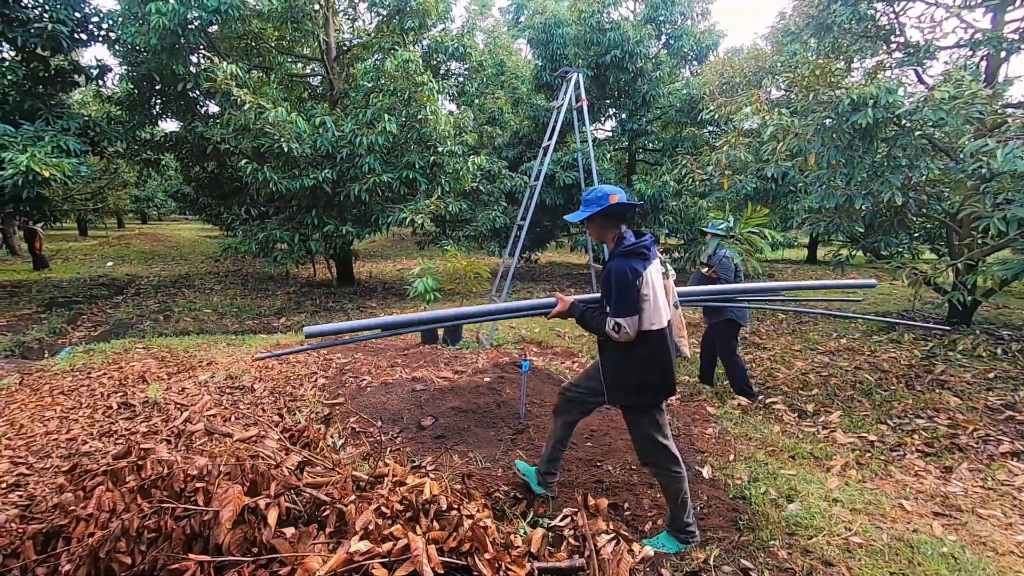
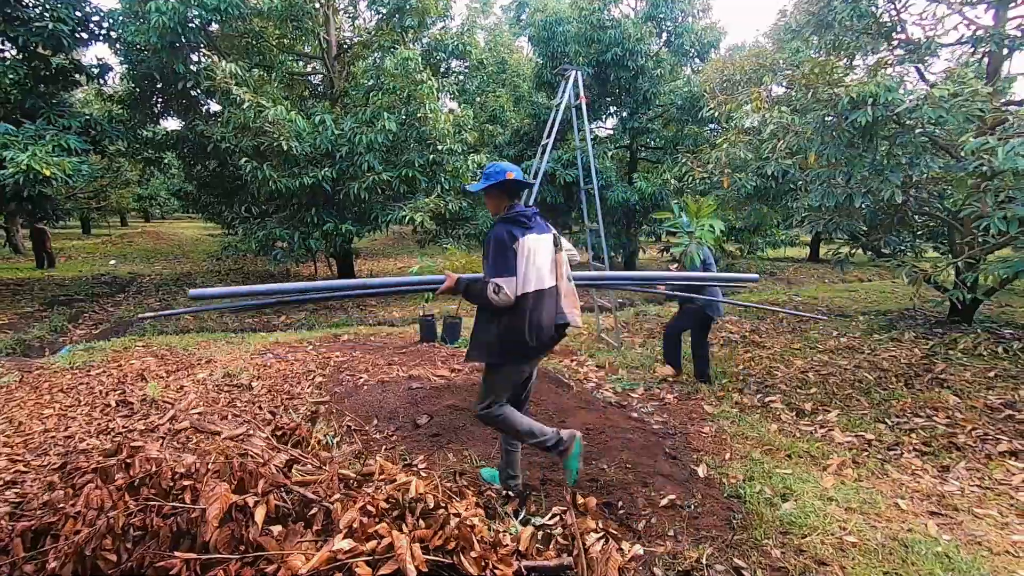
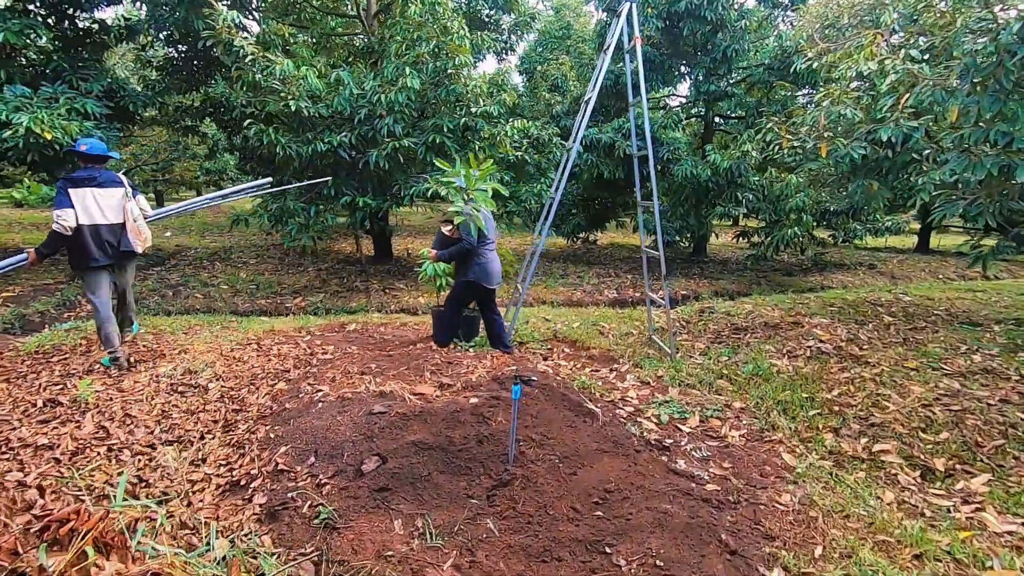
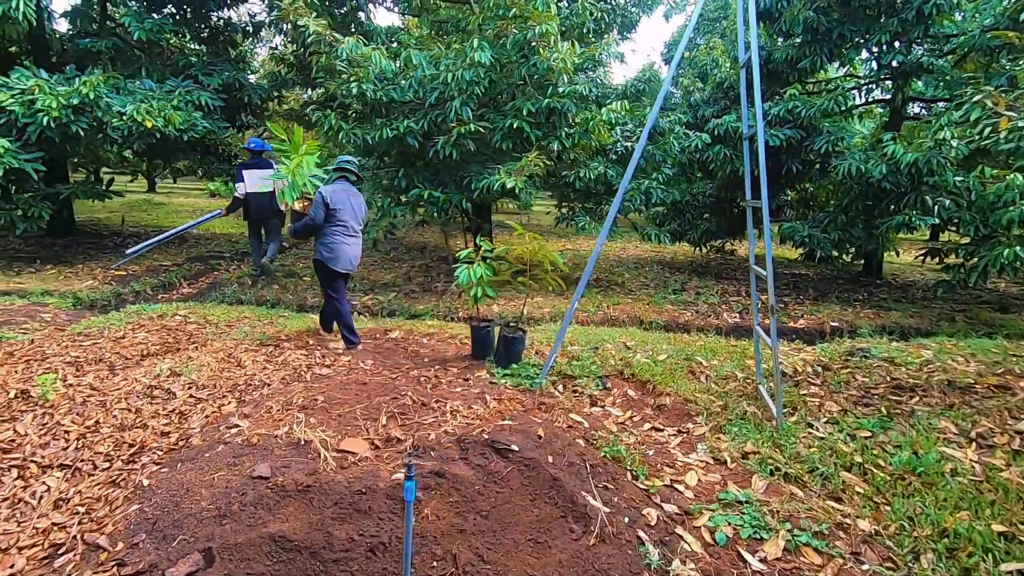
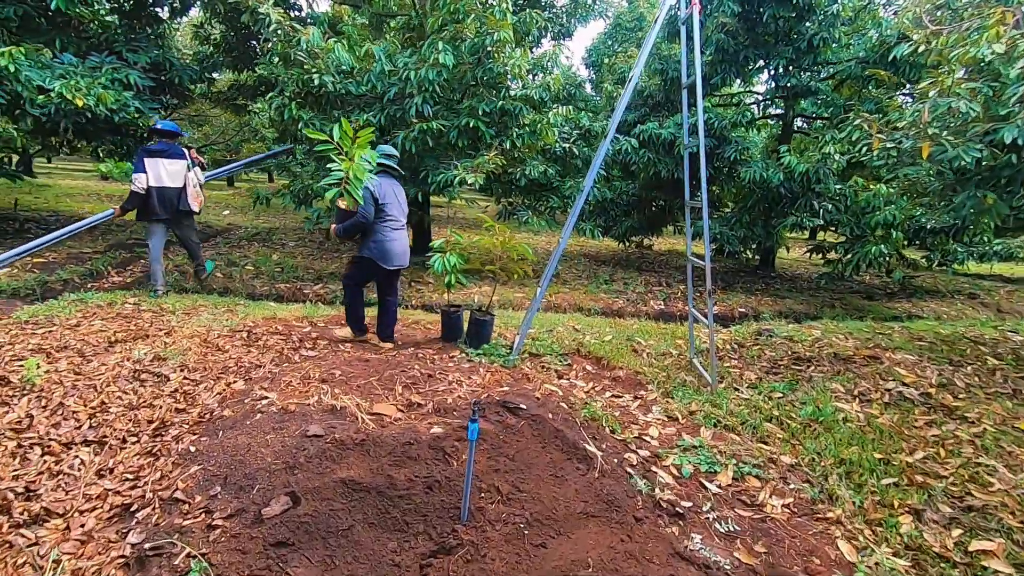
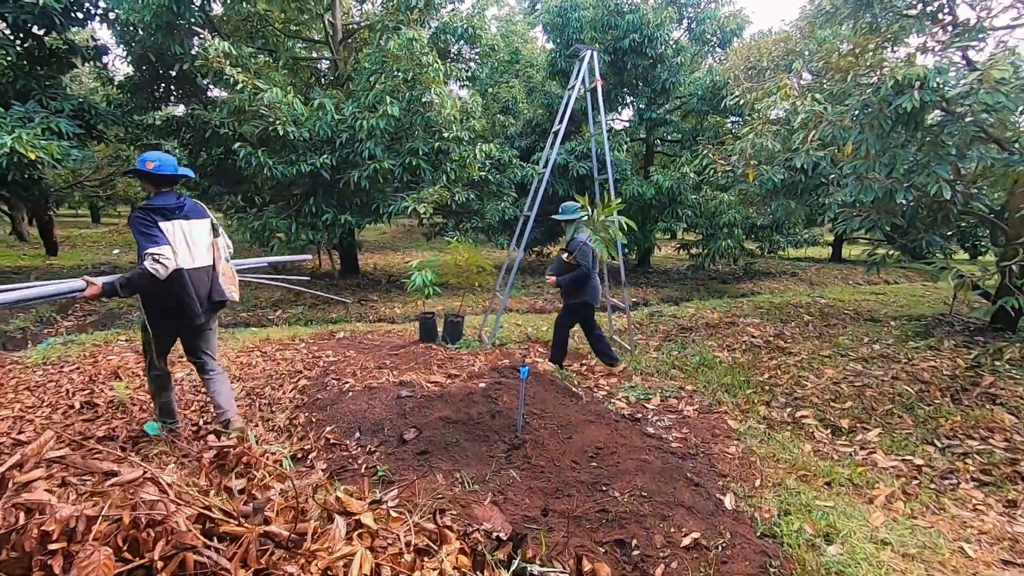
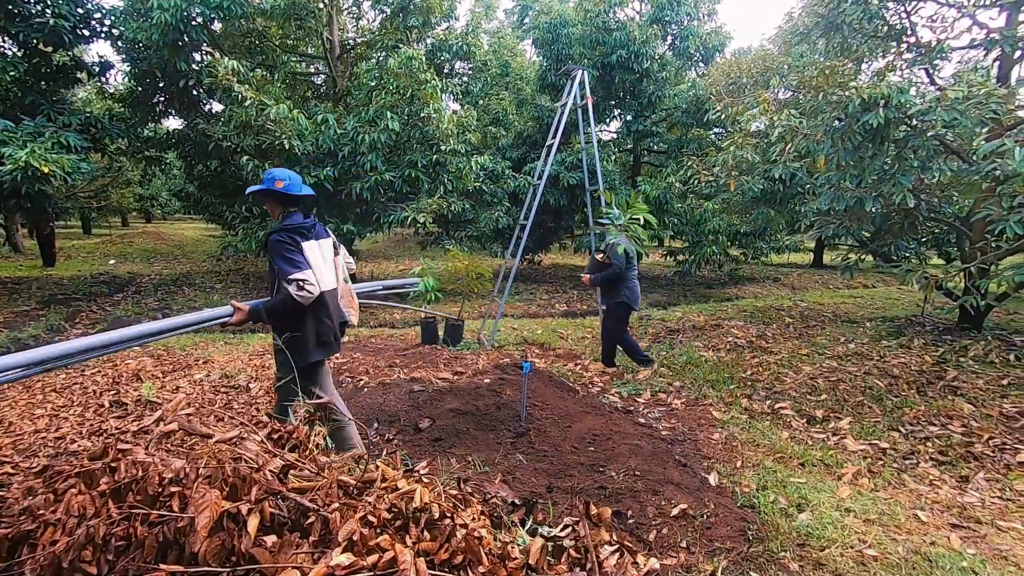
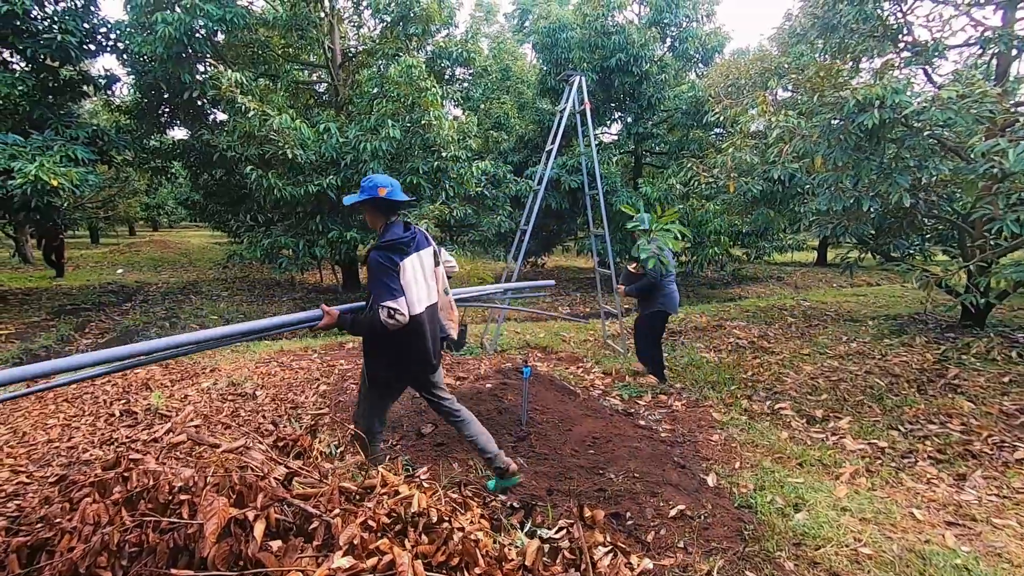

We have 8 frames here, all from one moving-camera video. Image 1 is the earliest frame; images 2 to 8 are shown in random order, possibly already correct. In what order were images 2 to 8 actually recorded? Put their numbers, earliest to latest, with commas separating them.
2, 8, 7, 6, 3, 5, 4
